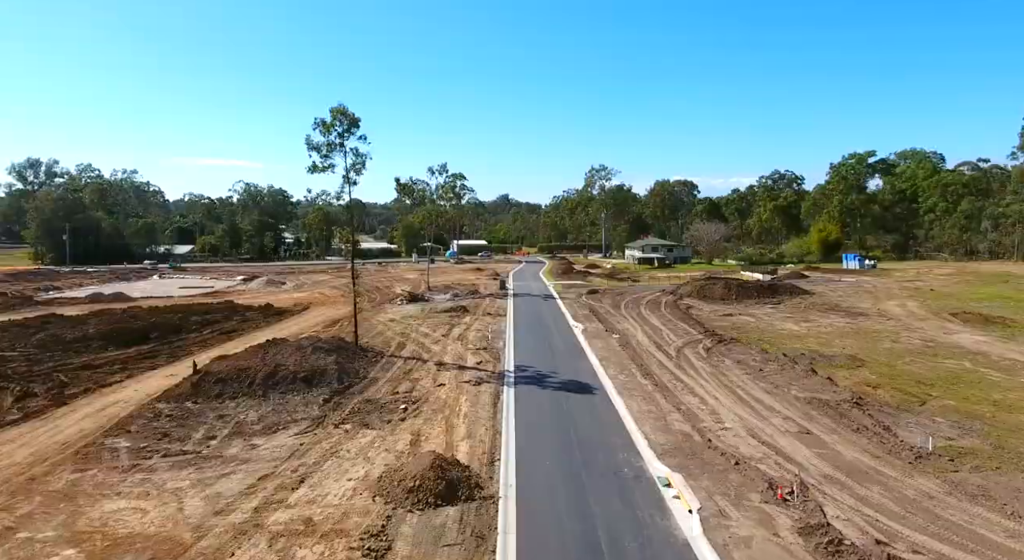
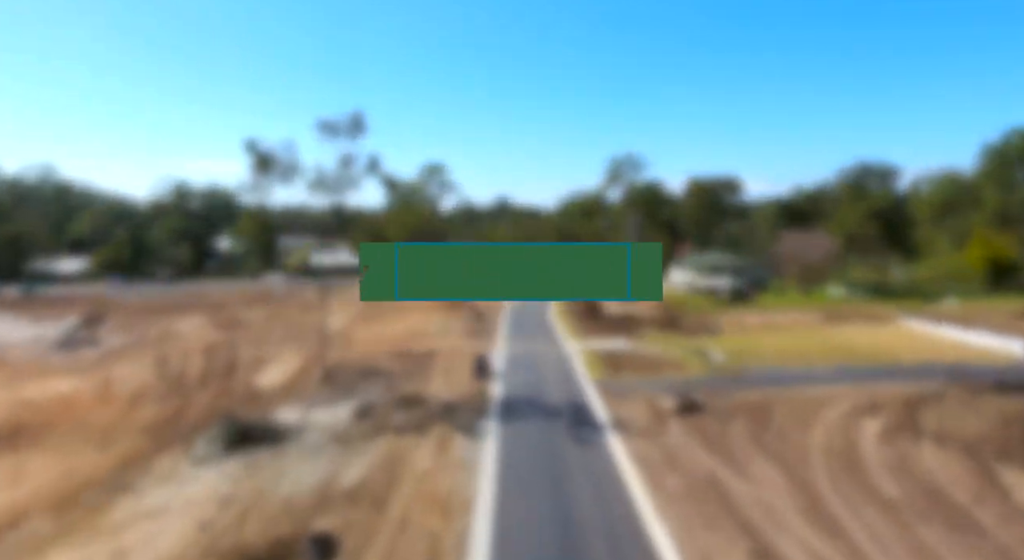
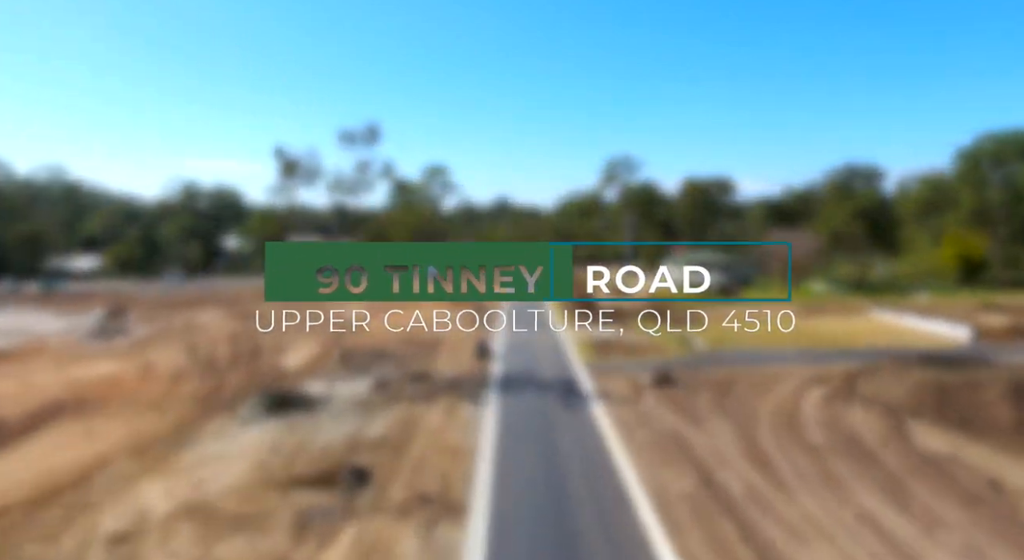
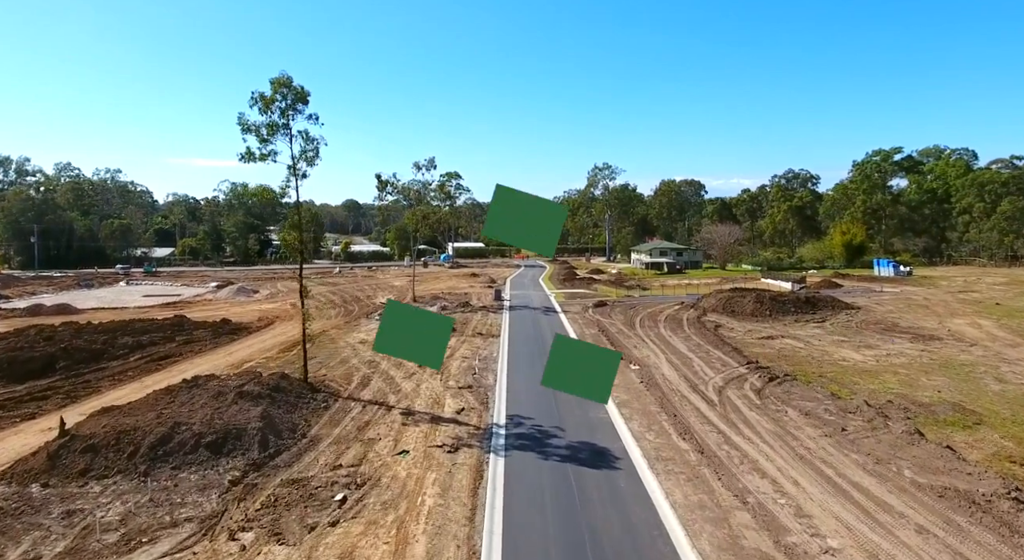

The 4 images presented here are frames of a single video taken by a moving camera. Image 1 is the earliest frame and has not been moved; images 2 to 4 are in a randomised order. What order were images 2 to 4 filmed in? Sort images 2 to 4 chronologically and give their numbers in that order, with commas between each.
4, 3, 2
